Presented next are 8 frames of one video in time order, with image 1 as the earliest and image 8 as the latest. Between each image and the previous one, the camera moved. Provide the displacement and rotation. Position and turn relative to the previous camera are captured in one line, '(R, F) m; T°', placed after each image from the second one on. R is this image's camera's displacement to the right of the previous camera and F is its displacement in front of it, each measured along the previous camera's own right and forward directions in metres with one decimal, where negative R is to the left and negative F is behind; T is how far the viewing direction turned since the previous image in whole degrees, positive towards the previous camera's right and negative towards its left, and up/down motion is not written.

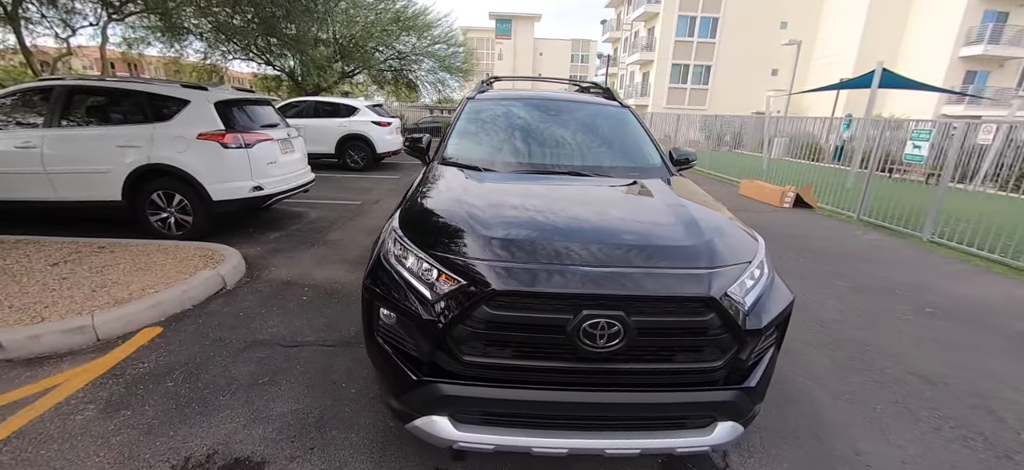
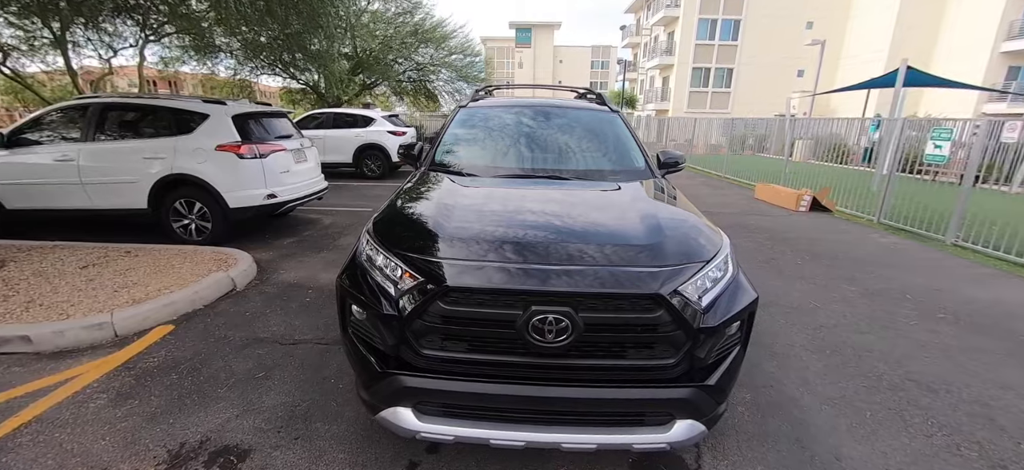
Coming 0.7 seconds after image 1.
(+0.2, -0.1) m; -3°
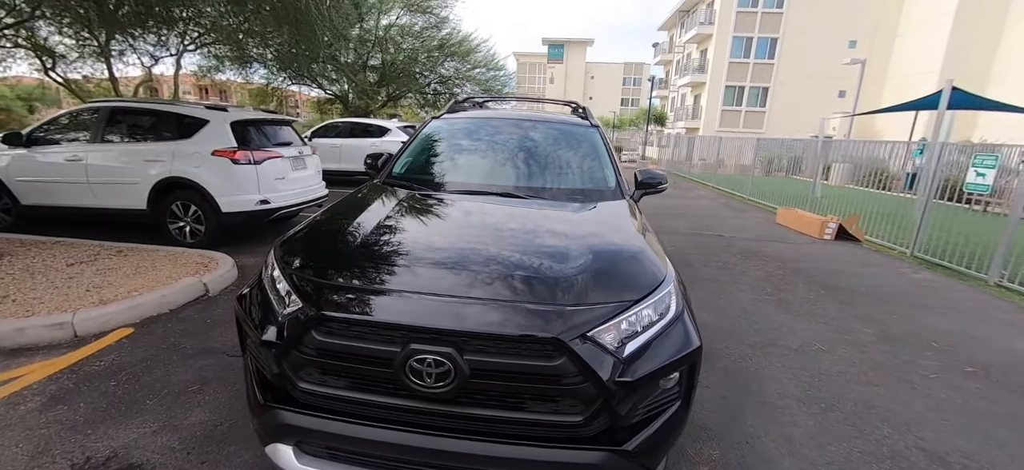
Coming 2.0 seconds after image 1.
(+0.4, +0.2) m; -4°
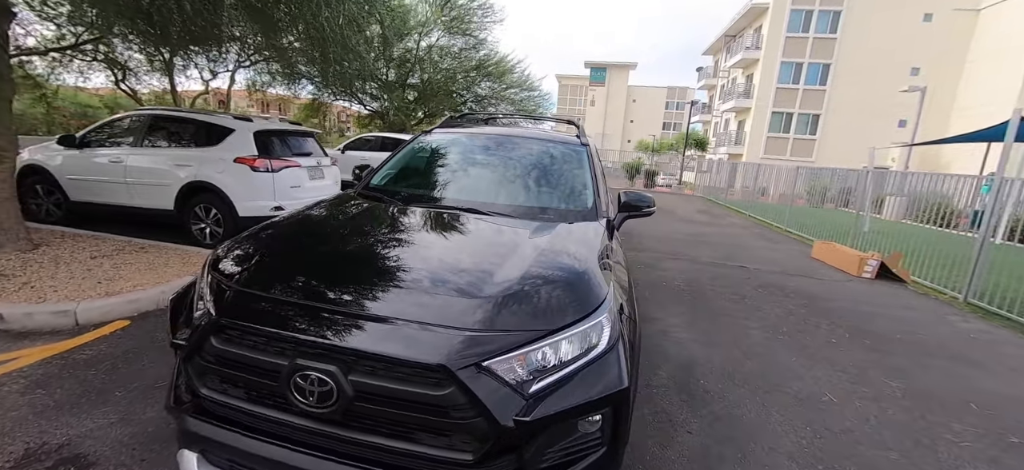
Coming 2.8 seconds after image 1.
(+0.4, +0.1) m; -5°
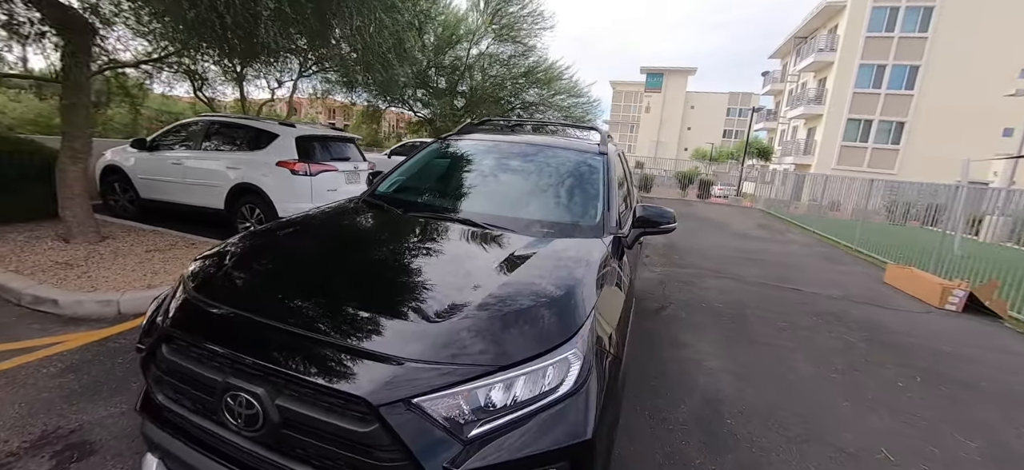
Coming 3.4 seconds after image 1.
(+0.3, +0.2) m; -7°
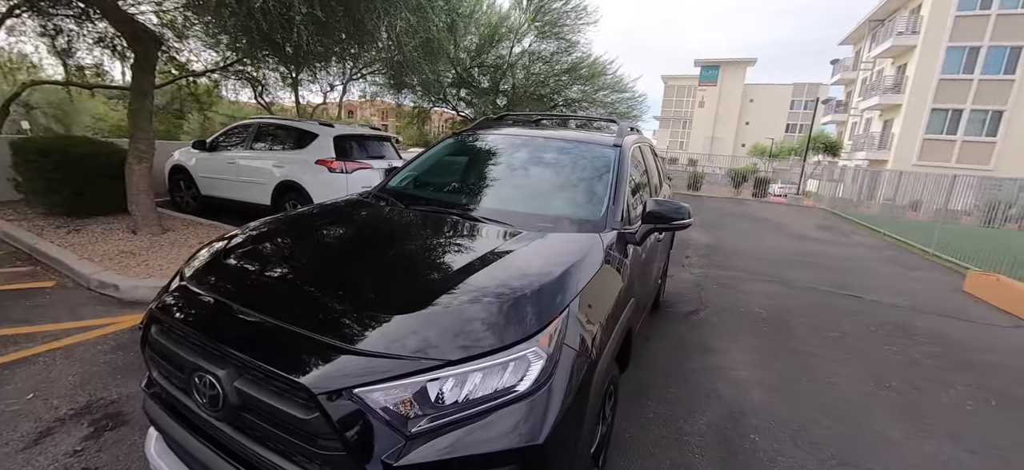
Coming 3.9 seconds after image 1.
(+0.2, +0.1) m; -6°
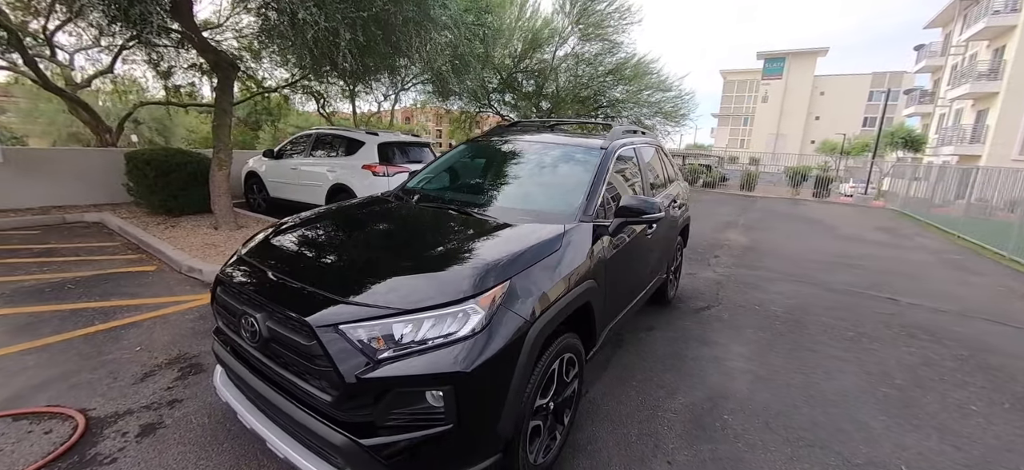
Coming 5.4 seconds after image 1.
(+0.4, -0.3) m; -7°
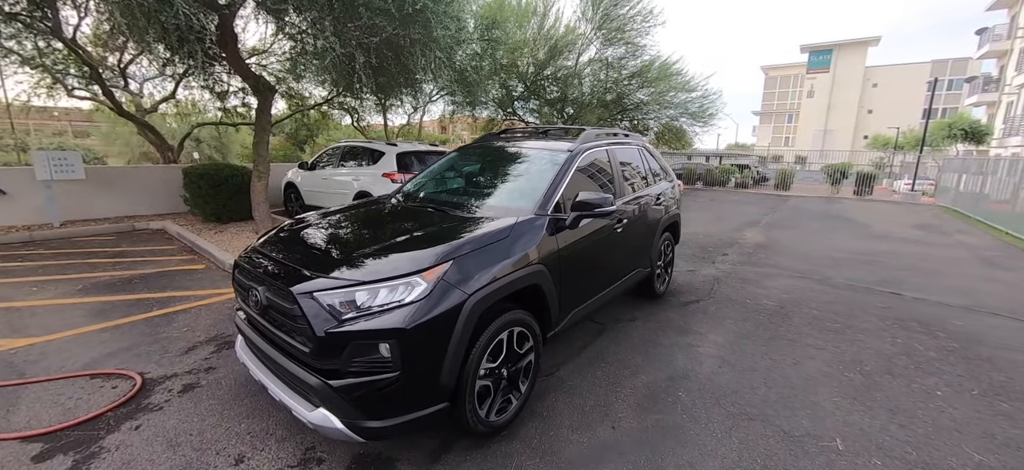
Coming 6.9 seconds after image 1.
(+0.5, -0.3) m; -5°
